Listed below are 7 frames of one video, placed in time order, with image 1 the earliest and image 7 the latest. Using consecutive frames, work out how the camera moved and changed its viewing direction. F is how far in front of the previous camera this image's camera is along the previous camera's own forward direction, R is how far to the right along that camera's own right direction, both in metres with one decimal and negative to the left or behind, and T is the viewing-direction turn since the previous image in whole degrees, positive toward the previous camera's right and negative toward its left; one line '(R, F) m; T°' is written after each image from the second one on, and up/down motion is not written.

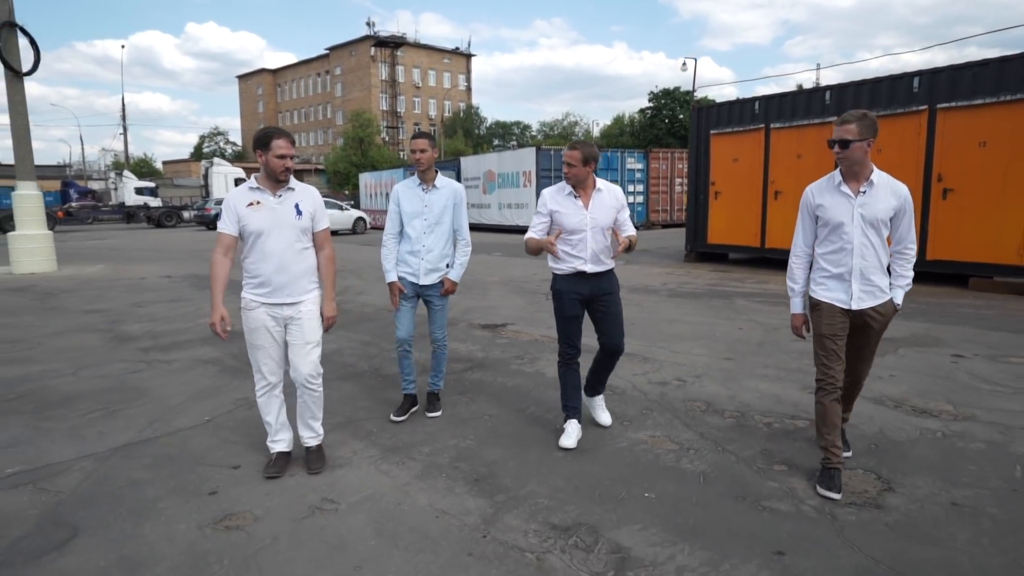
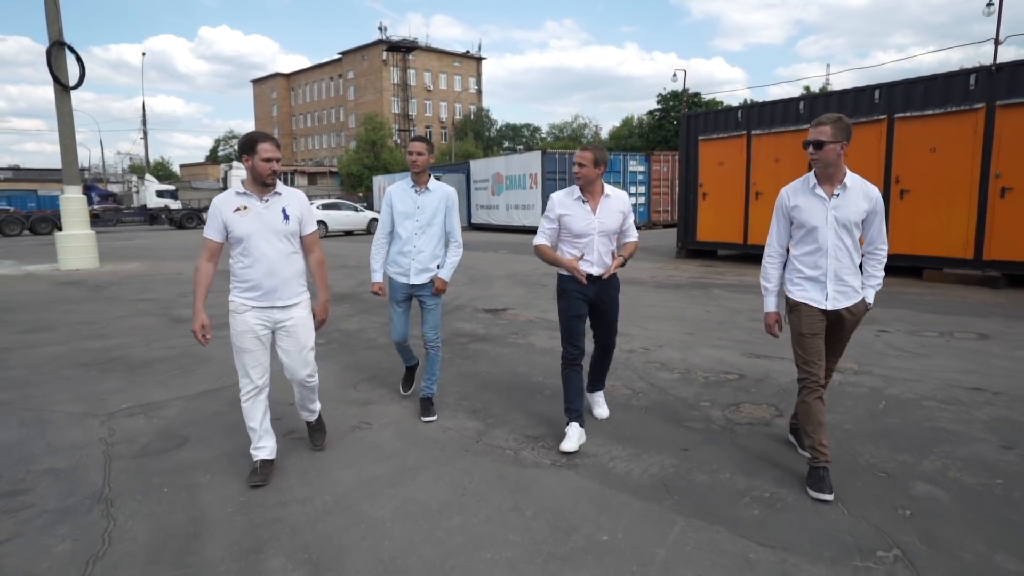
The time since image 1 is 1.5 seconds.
(+0.2, -1.2) m; -1°
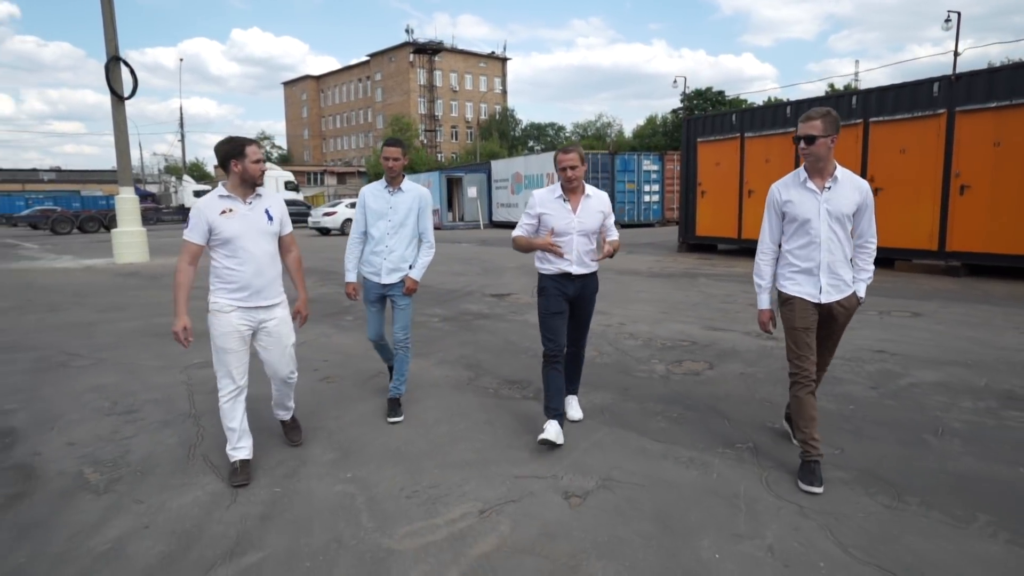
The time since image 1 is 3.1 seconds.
(+0.4, -1.2) m; -2°
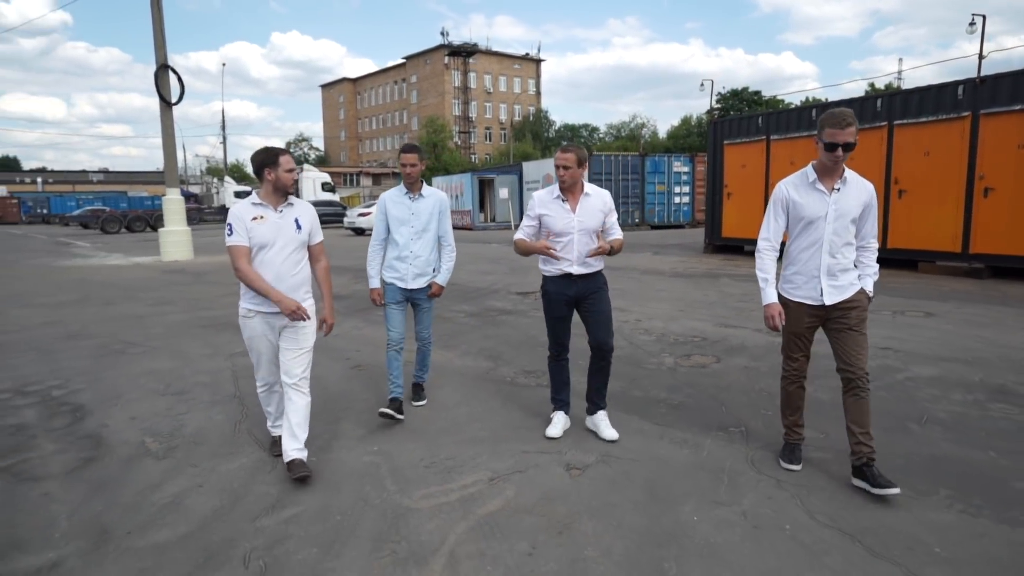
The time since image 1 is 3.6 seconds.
(+0.1, -0.4) m; -3°
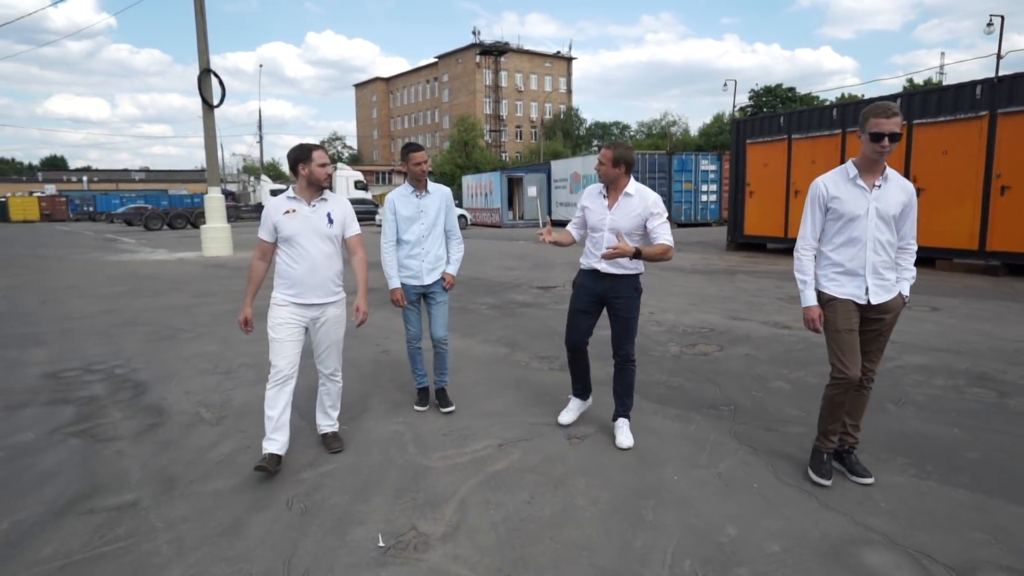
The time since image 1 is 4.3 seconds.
(+0.1, -0.5) m; -3°
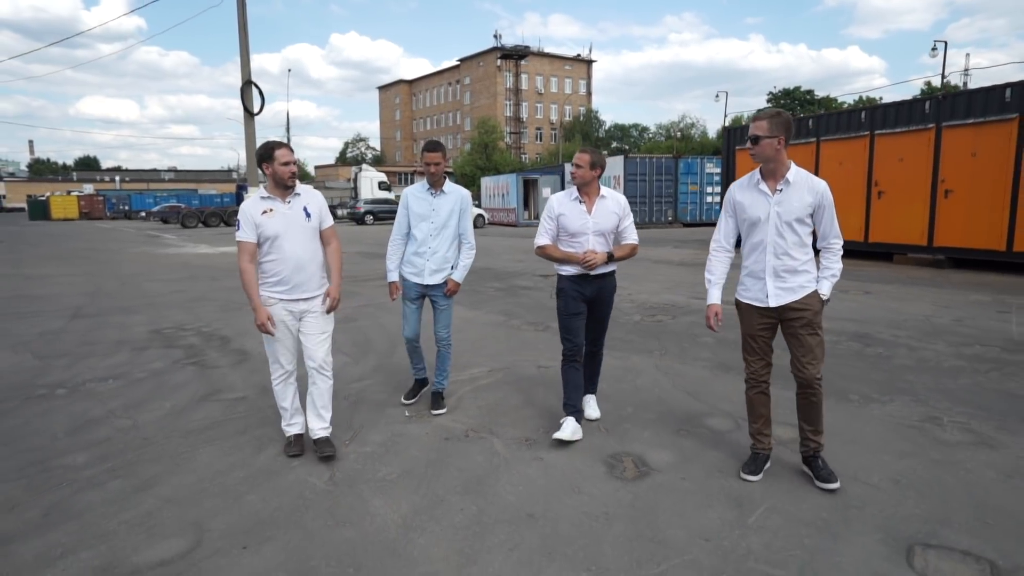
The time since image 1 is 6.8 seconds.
(+0.3, -1.7) m; -2°
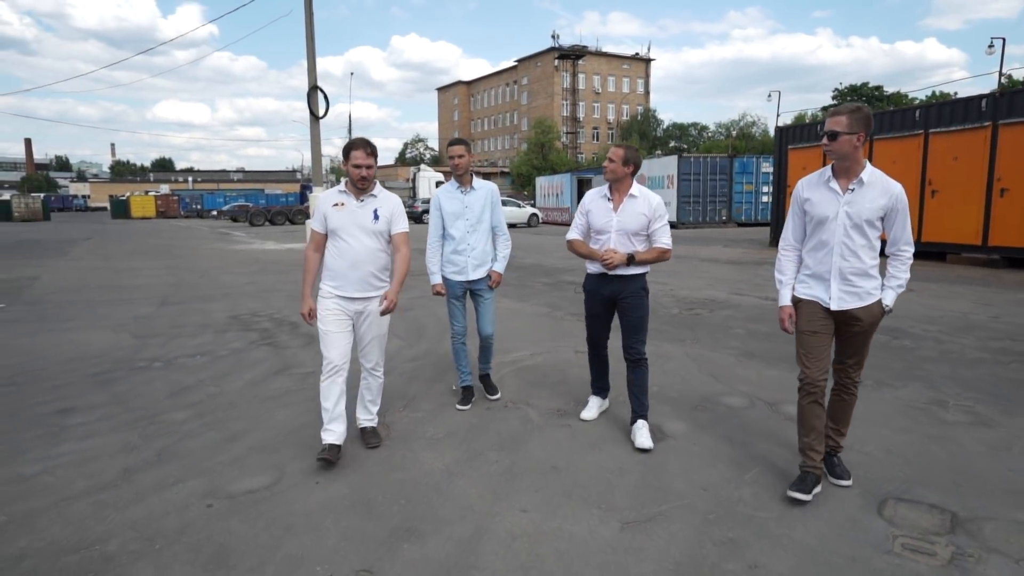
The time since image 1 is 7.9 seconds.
(+0.1, -0.5) m; -5°
